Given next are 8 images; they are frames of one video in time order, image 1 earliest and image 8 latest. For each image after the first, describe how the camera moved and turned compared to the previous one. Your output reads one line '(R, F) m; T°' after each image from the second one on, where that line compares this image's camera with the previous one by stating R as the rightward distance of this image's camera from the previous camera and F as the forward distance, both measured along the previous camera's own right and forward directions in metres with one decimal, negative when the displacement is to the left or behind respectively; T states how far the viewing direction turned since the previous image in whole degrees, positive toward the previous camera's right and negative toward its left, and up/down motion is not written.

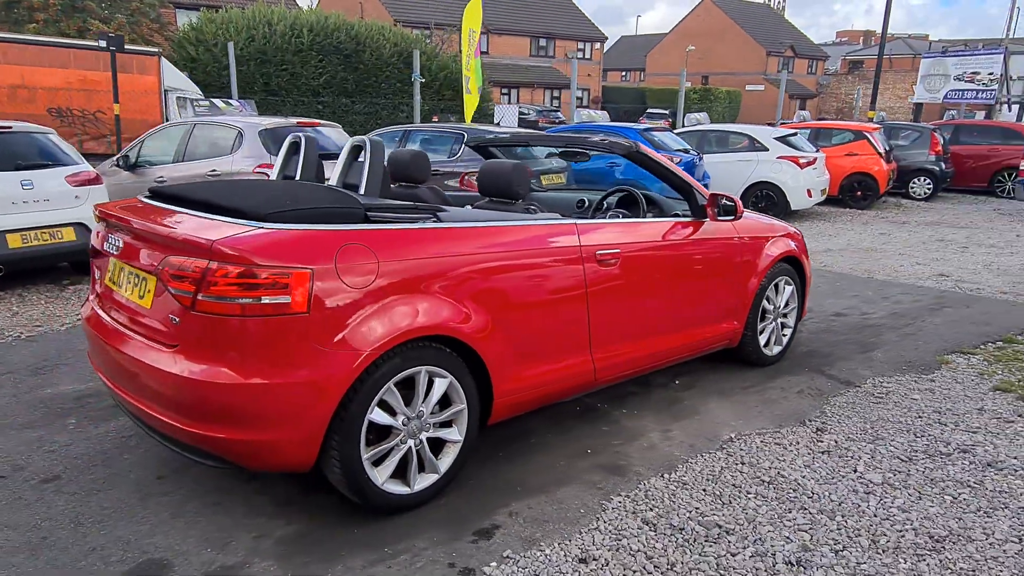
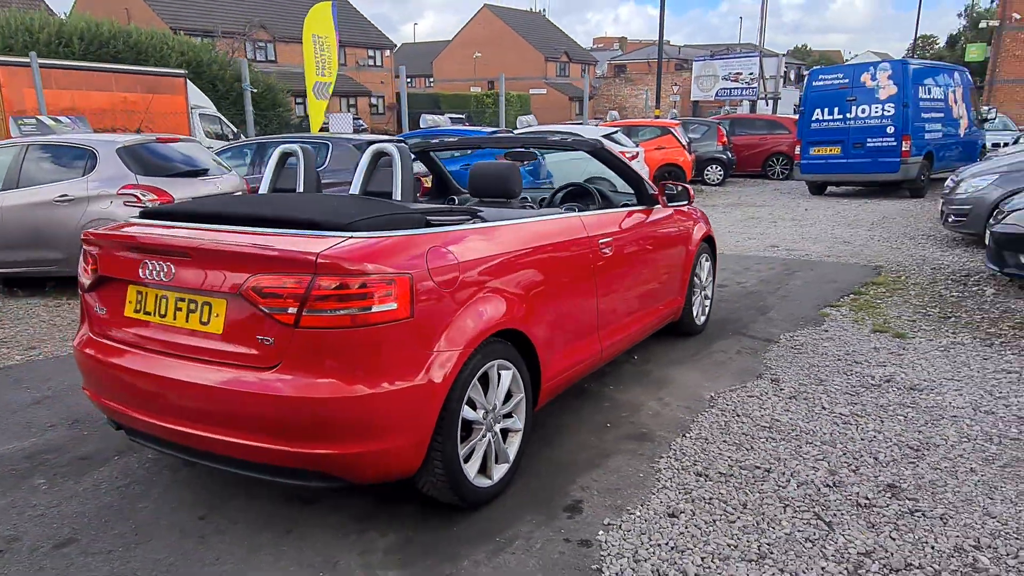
(-1.1, 0.0) m; +16°
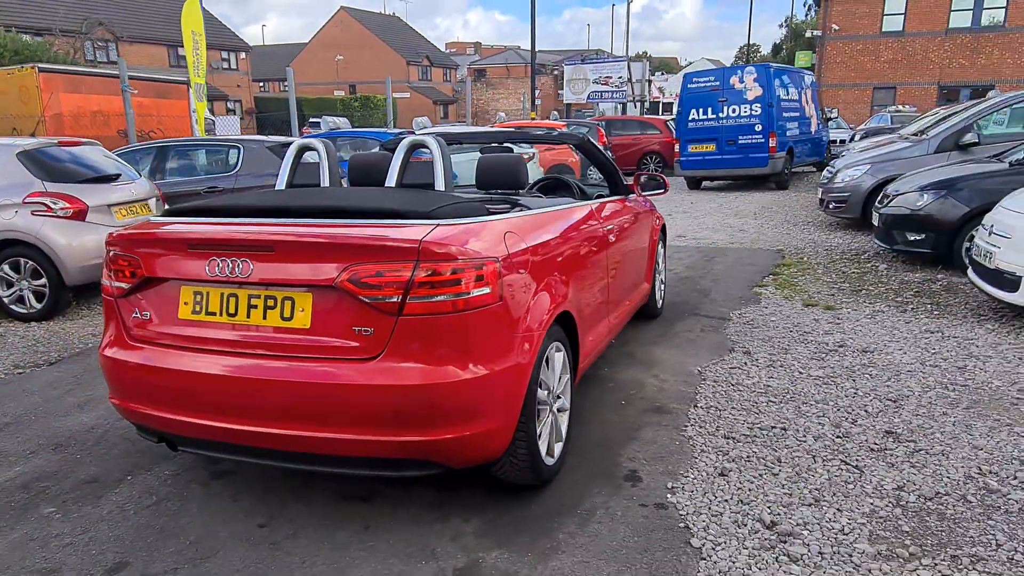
(-0.8, 0.0) m; +11°
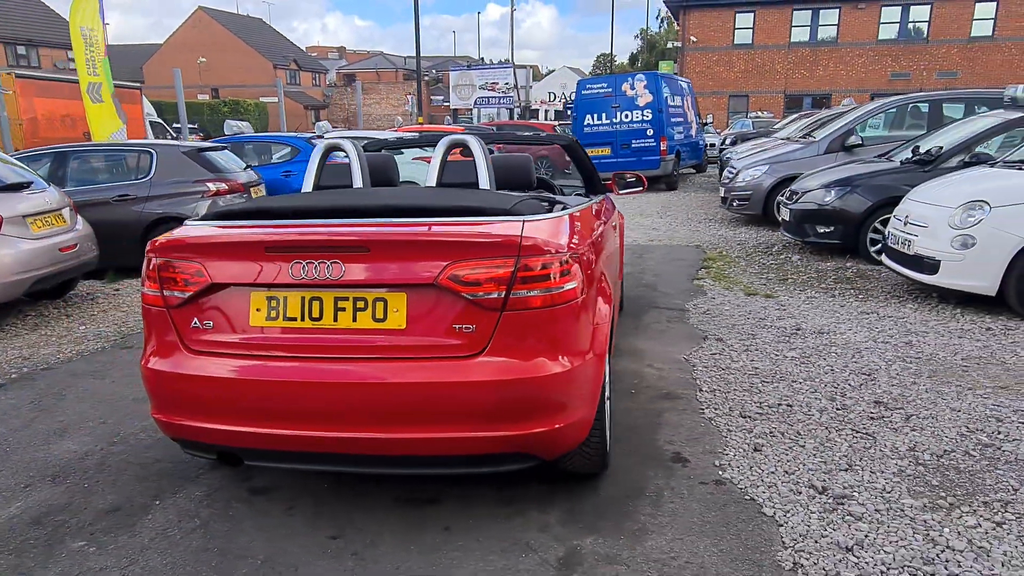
(-0.8, 0.0) m; +10°
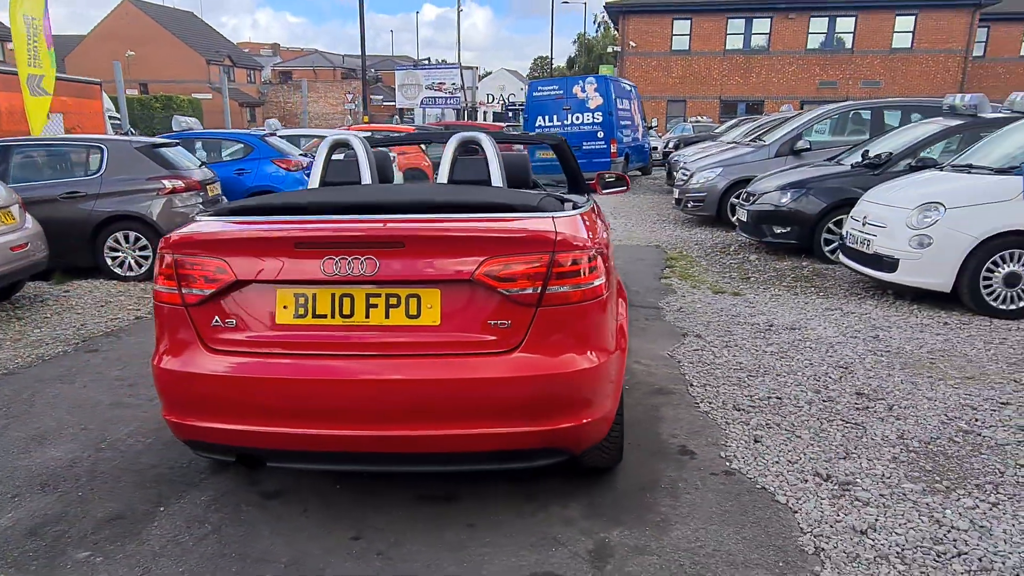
(-0.3, 0.0) m; +5°
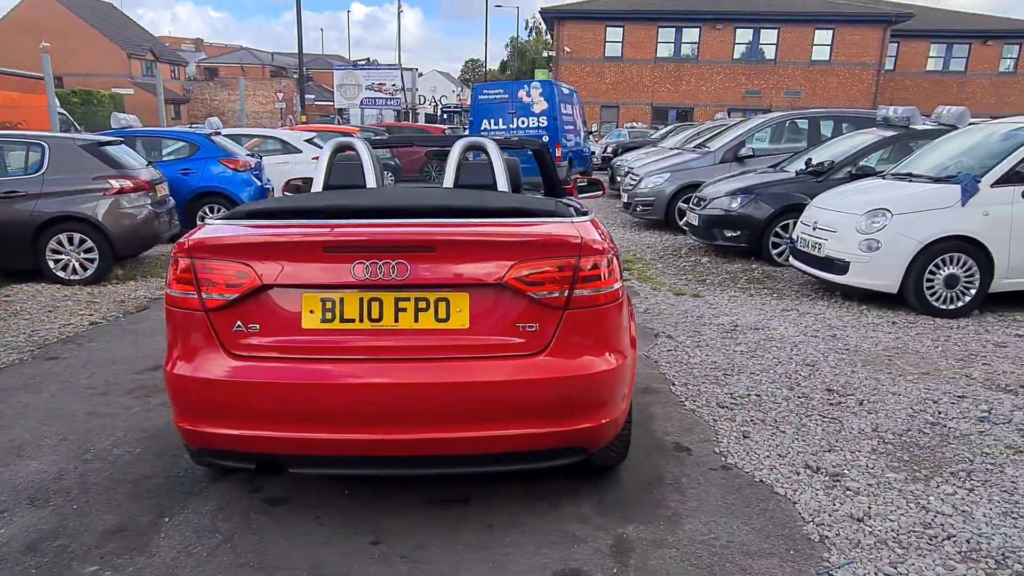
(-0.3, 0.0) m; +5°
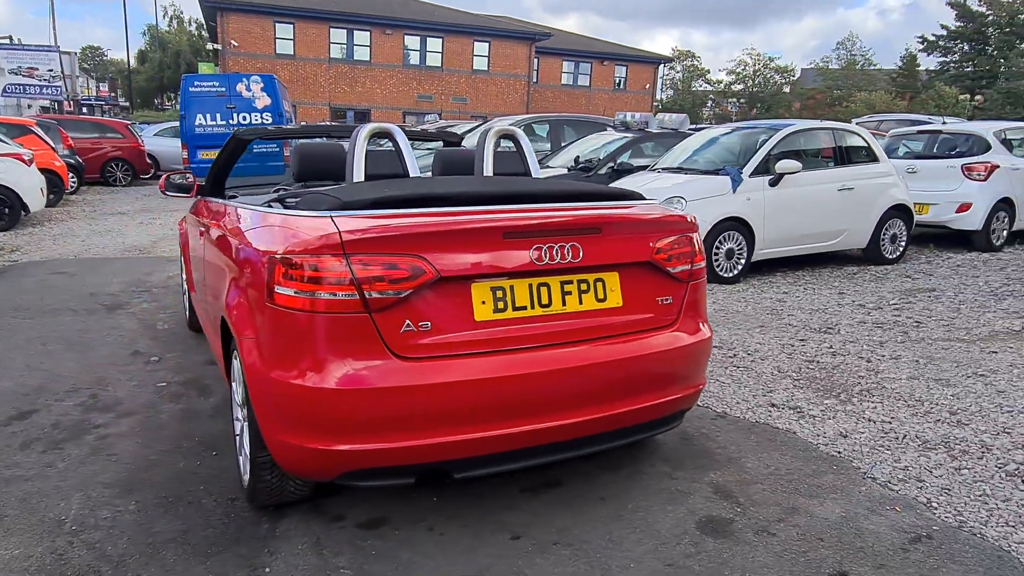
(-1.7, +0.4) m; +26°
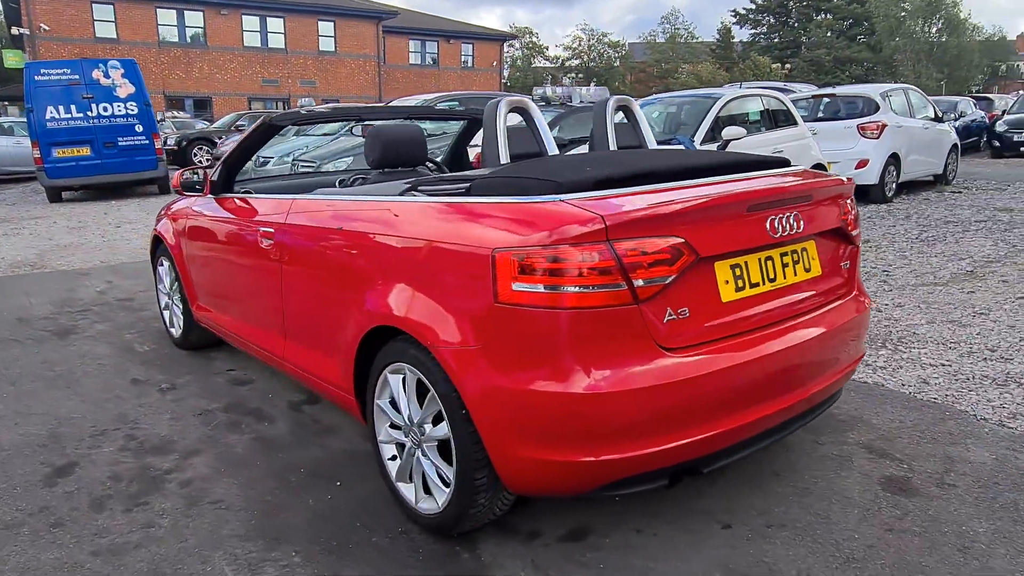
(-1.2, +0.4) m; +11°
